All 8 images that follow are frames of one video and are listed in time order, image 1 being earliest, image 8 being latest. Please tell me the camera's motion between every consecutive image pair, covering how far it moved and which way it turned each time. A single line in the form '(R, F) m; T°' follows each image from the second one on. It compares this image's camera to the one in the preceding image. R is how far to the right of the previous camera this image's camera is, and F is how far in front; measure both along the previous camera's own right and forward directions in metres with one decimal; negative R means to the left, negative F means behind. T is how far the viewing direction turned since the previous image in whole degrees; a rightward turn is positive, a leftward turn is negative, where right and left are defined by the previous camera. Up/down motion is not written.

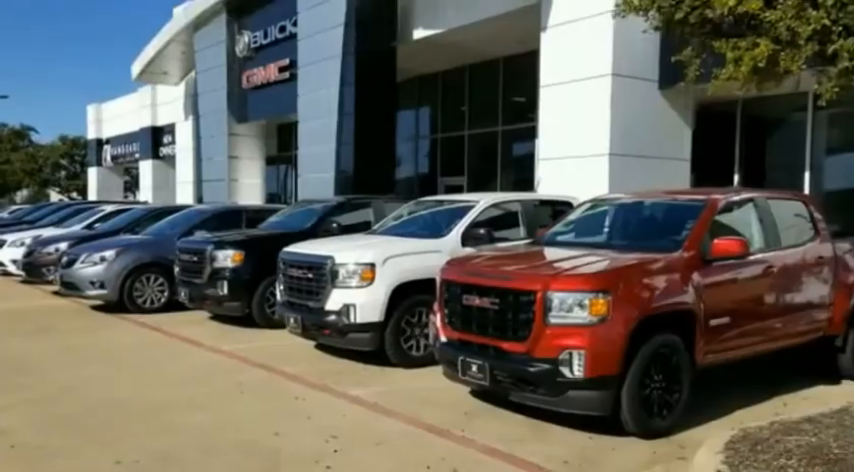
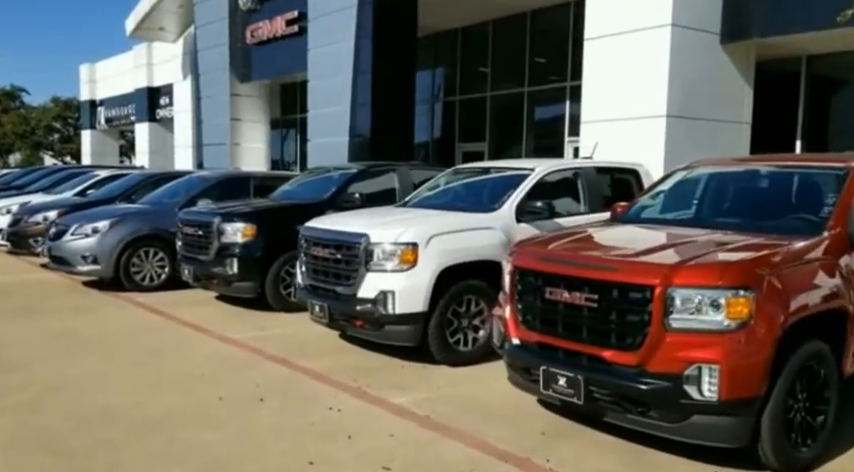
(-0.5, +1.2) m; 0°
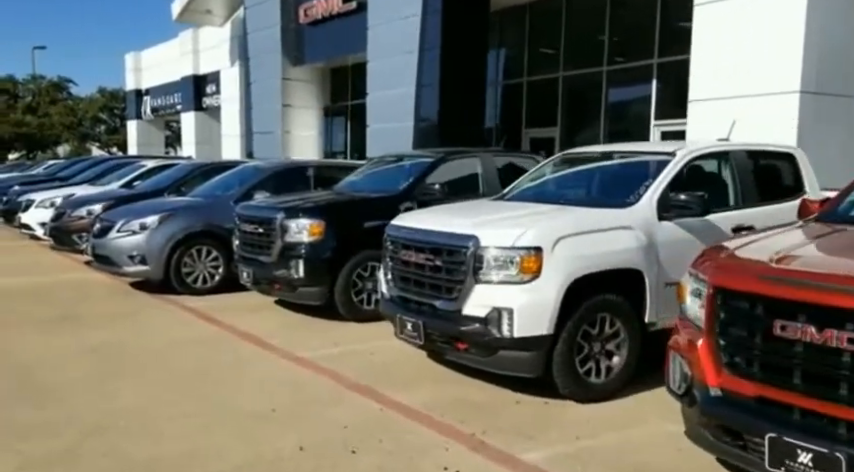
(-0.6, +1.3) m; -3°
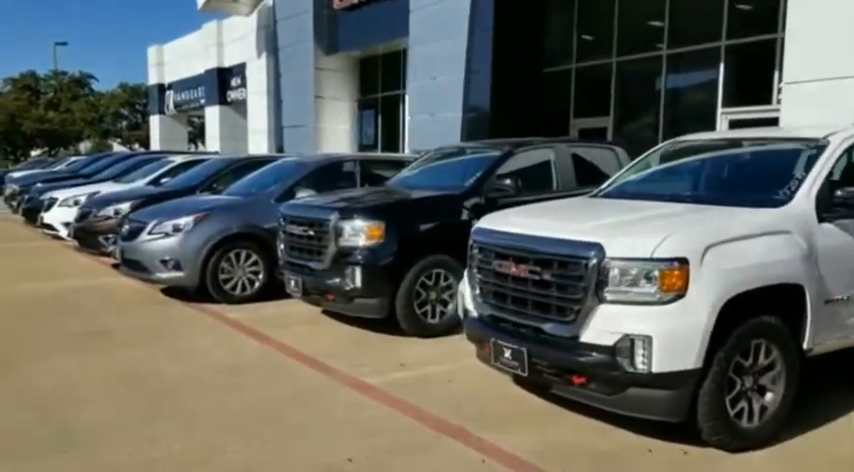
(-0.5, +1.0) m; -1°
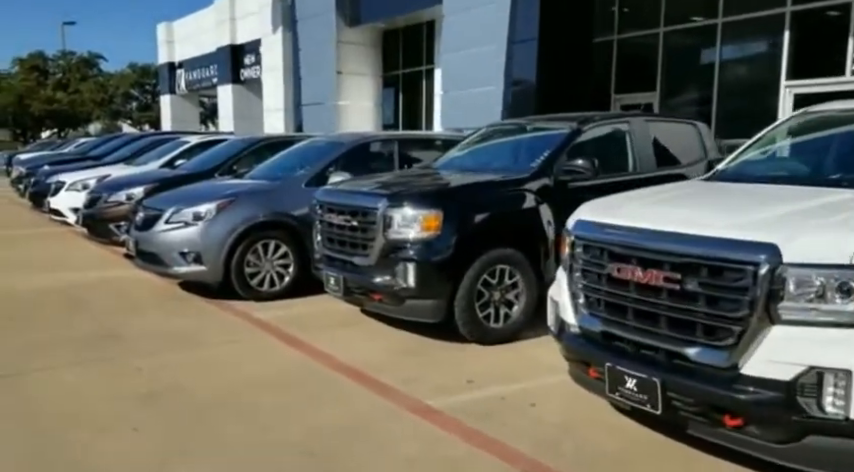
(-0.4, +1.0) m; -1°
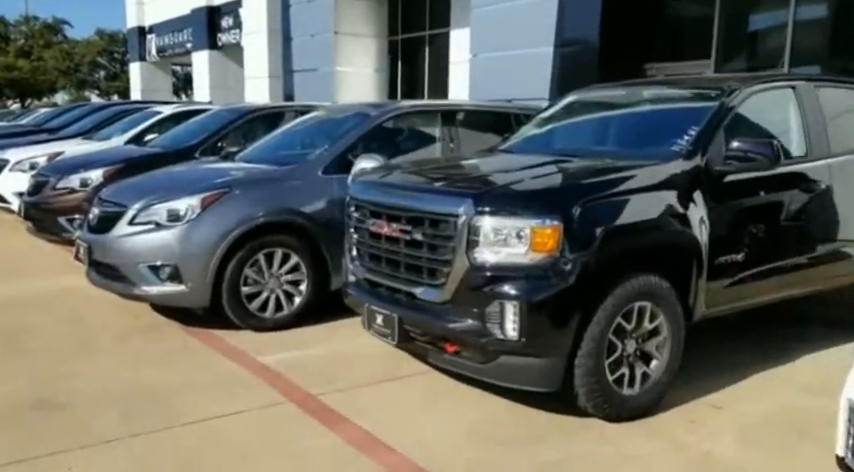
(-0.7, +2.0) m; +2°
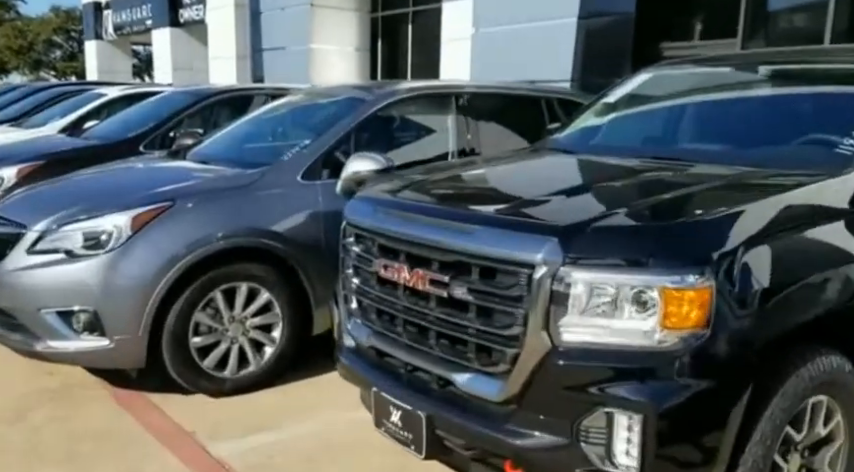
(-0.3, +1.5) m; +2°
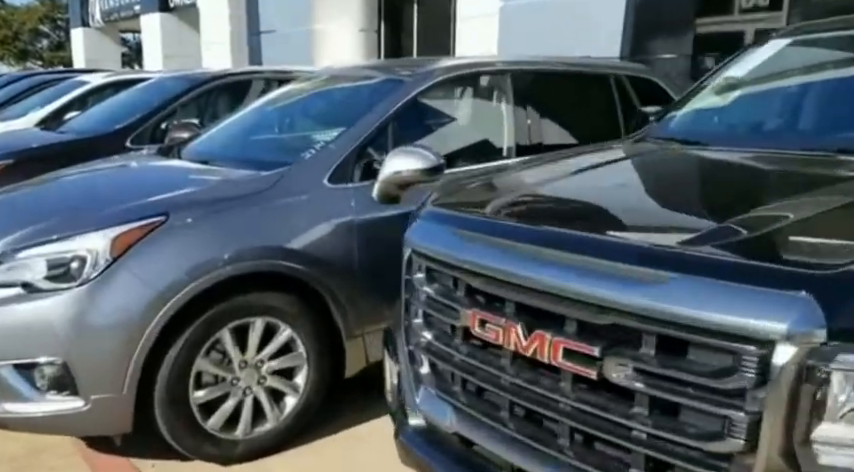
(-0.3, +0.9) m; 0°
